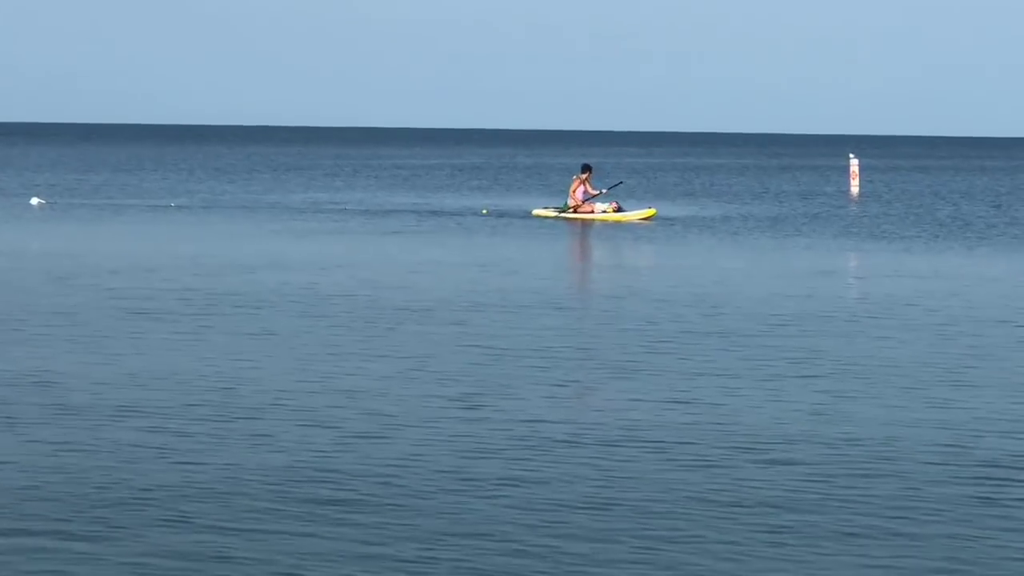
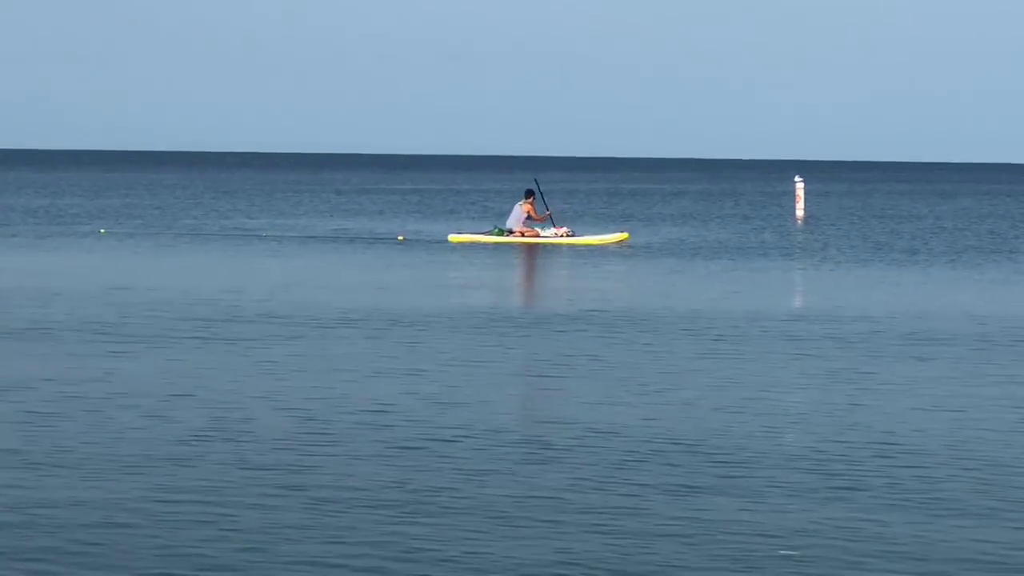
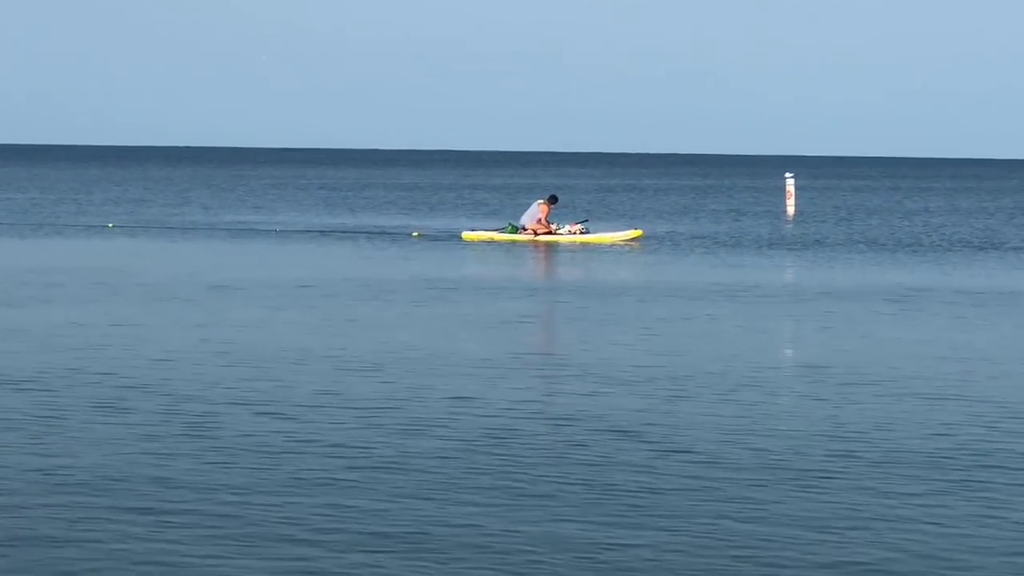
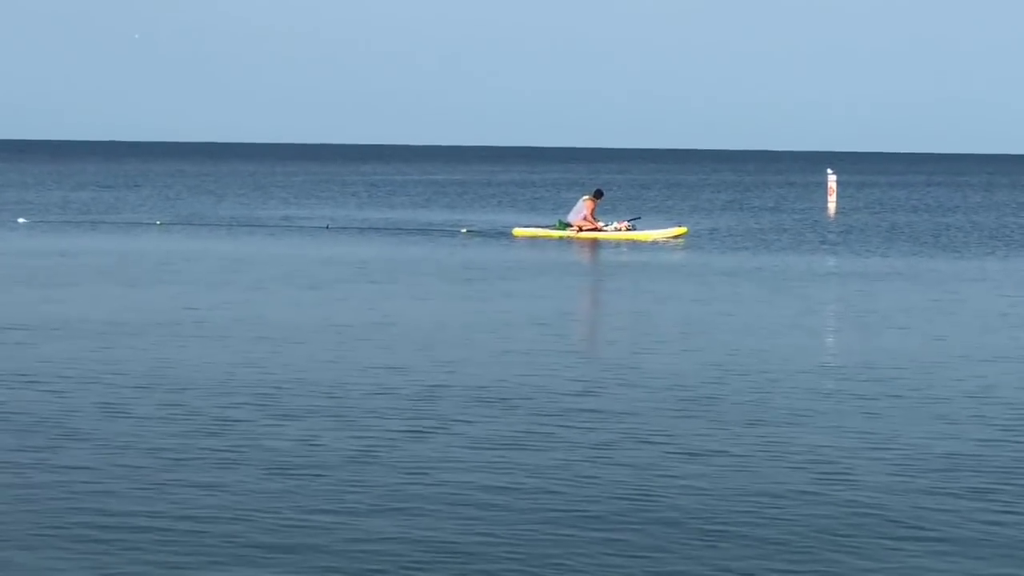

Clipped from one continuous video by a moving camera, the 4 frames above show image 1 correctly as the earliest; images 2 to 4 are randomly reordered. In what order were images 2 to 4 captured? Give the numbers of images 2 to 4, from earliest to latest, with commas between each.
4, 3, 2
